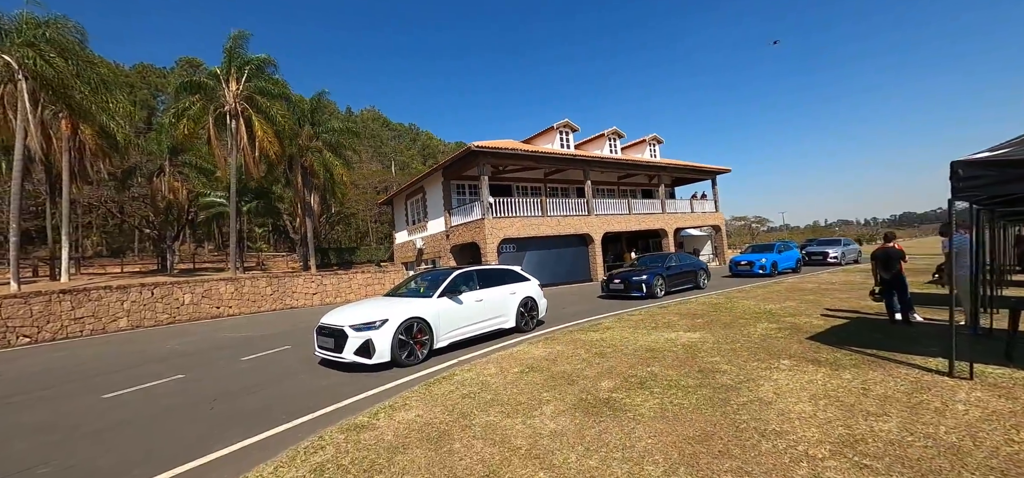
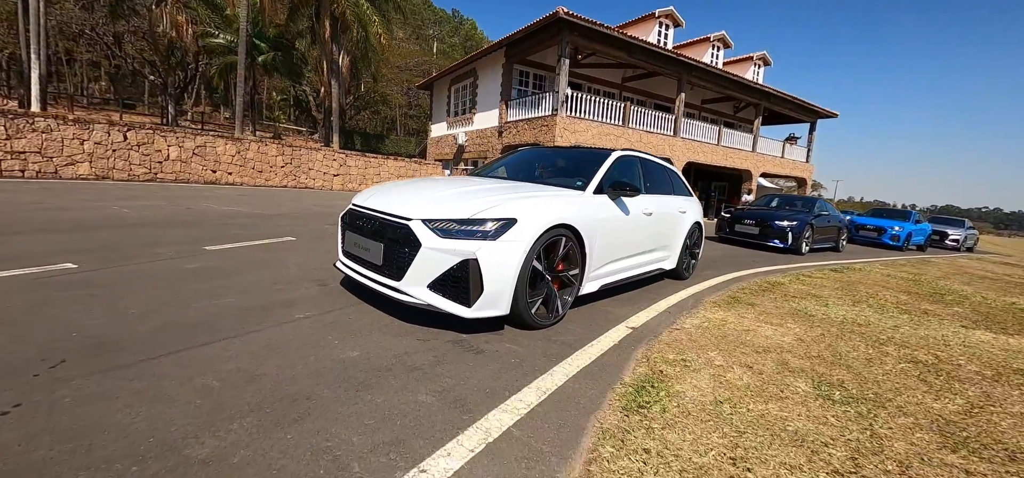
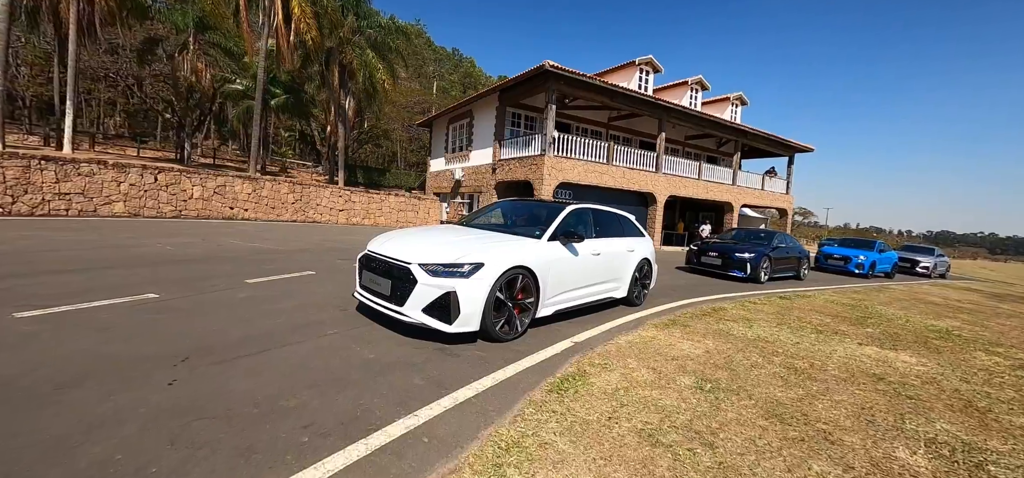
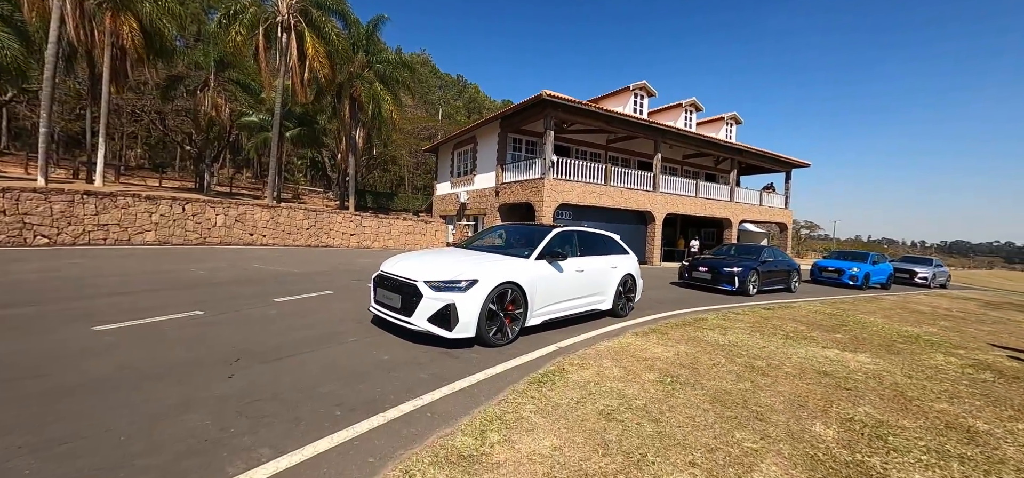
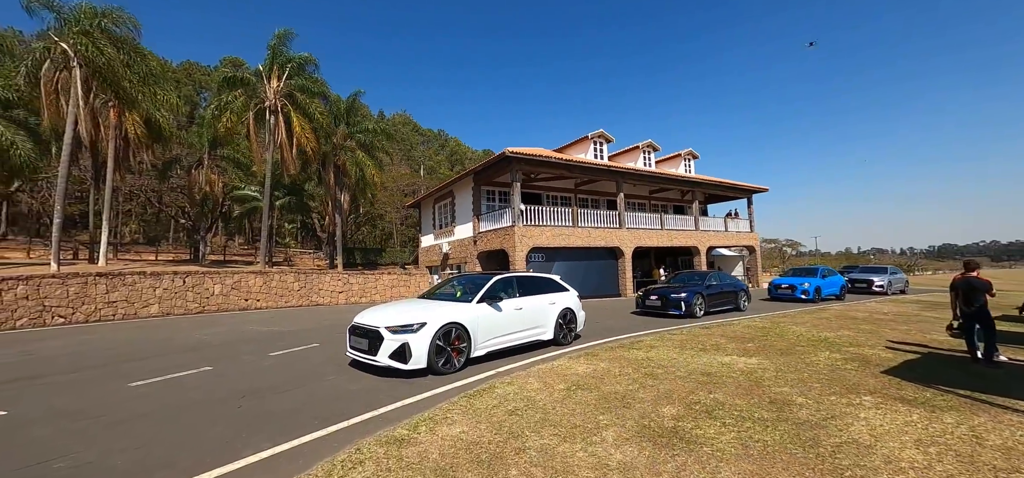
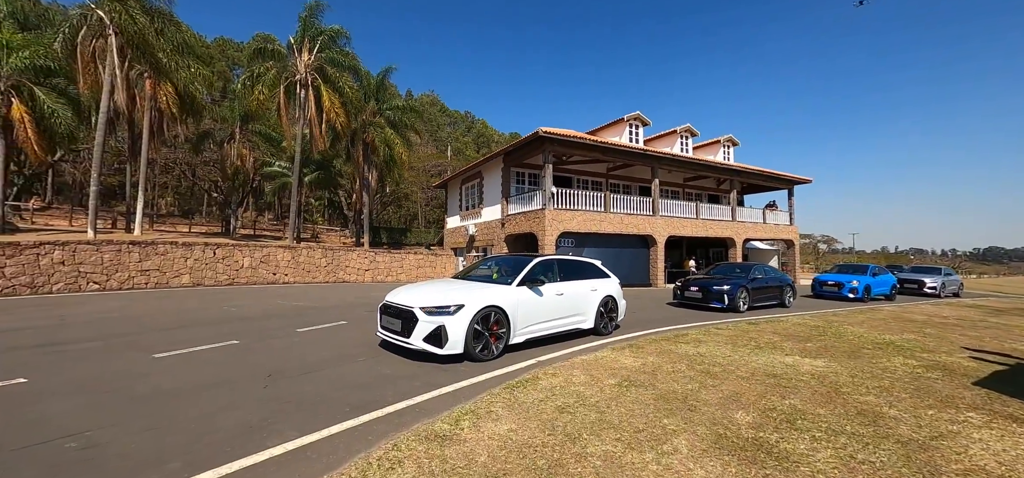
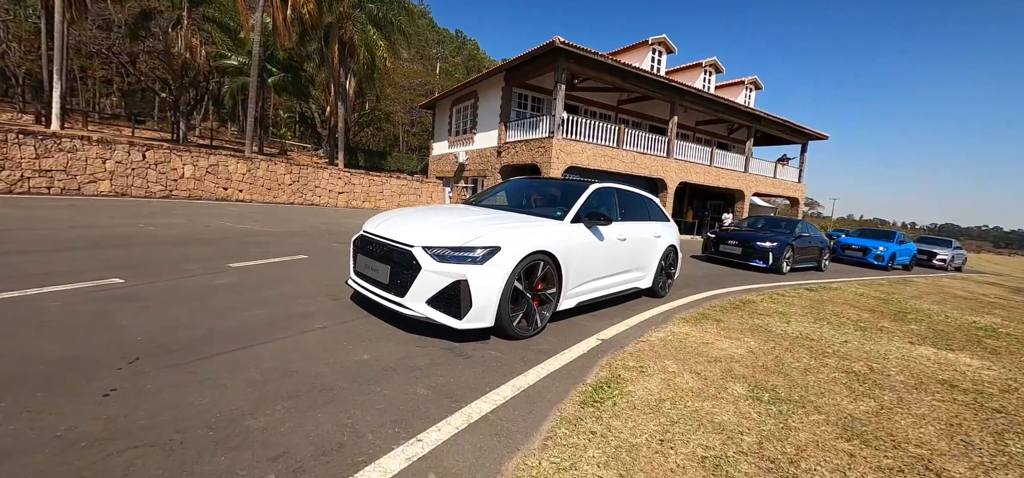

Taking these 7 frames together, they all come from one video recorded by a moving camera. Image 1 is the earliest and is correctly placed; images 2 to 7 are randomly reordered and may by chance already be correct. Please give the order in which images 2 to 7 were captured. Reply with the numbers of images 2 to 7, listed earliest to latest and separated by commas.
5, 6, 4, 3, 7, 2
